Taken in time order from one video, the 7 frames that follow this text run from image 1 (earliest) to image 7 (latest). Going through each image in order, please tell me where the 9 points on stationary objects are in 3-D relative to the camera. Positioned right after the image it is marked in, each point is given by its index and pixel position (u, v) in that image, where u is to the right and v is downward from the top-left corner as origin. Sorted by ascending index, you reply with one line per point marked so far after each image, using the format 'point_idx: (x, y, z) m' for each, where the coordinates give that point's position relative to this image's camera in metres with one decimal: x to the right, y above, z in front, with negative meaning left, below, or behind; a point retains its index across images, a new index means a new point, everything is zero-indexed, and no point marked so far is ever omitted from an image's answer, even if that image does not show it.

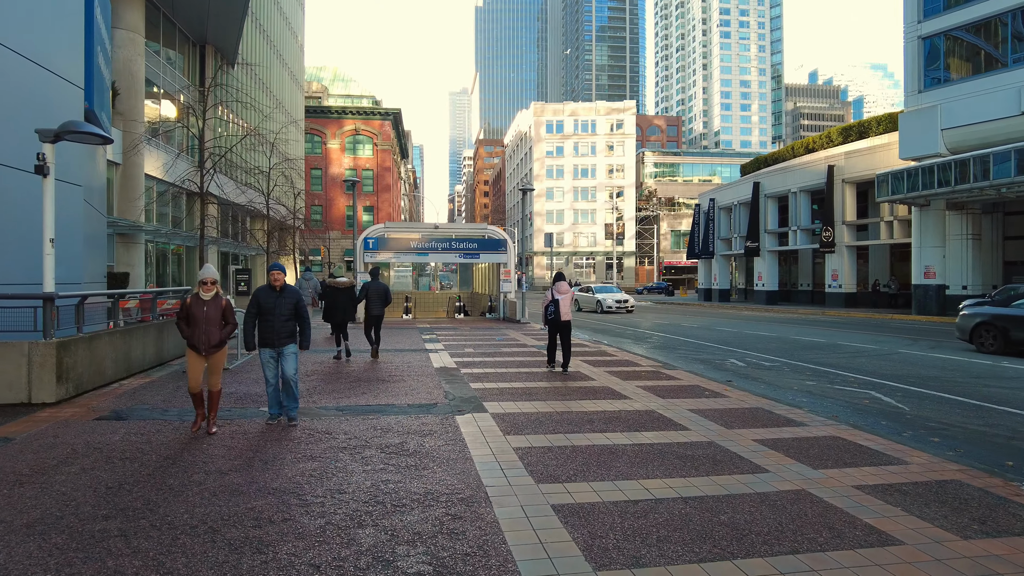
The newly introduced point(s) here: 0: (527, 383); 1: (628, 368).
0: (+0.2, -1.1, +9.1) m
1: (+1.6, -1.2, +10.6) m
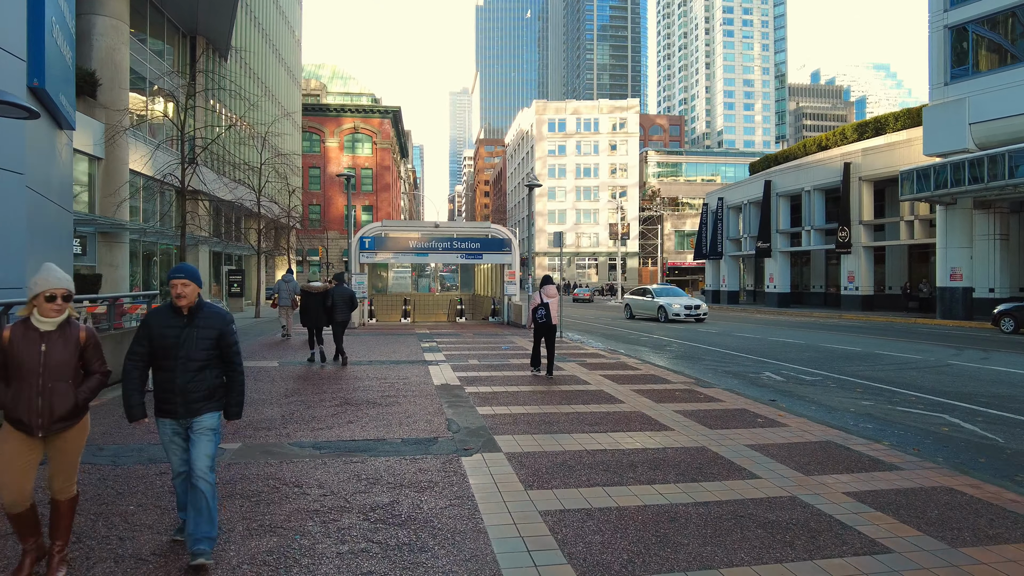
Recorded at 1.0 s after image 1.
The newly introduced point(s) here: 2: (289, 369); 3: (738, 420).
0: (+0.3, -1.2, +7.7) m
1: (+1.8, -1.2, +9.2) m
2: (-3.1, -1.1, +10.8) m
3: (+2.1, -1.3, +7.2) m
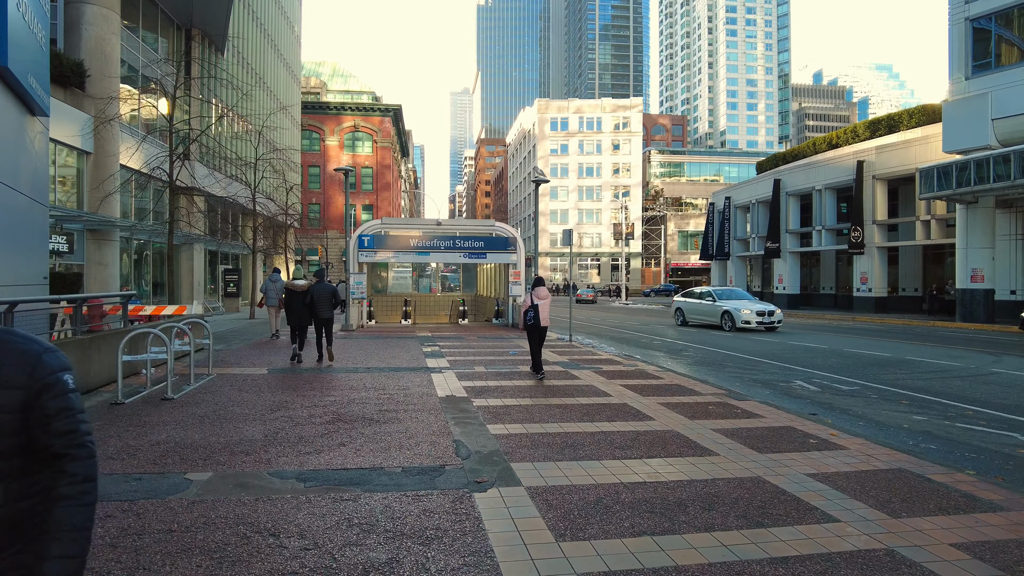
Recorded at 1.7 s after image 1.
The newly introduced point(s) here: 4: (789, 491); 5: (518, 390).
0: (+0.4, -1.2, +6.8) m
1: (+1.9, -1.2, +8.3) m
2: (-3.0, -1.2, +9.8) m
3: (+2.3, -1.3, +6.3) m
4: (+1.7, -1.3, +4.8) m
5: (+0.1, -1.2, +8.9) m
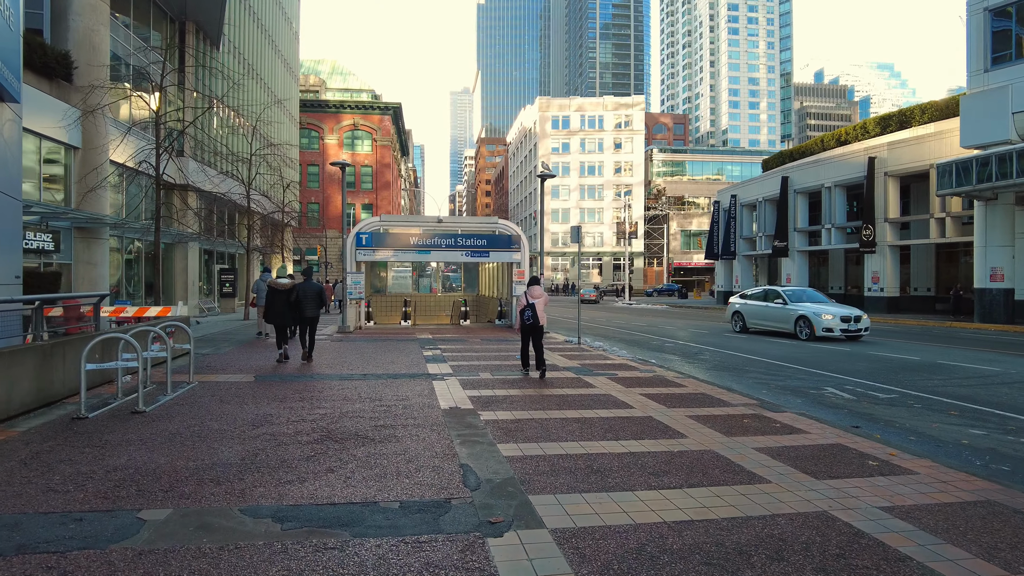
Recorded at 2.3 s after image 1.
0: (+0.6, -1.2, +5.9) m
1: (+2.0, -1.2, +7.4) m
2: (-2.9, -1.2, +9.0) m
3: (+2.4, -1.3, +5.5) m
4: (+1.8, -1.3, +4.0) m
5: (+0.2, -1.2, +8.0) m
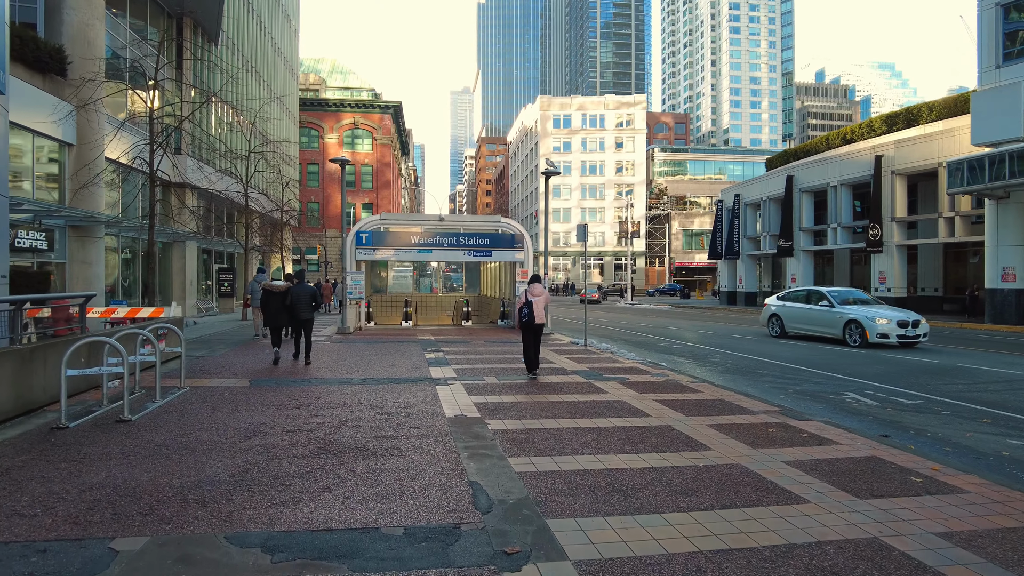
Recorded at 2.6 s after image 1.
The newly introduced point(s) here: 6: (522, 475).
0: (+0.6, -1.2, +5.5) m
1: (+2.1, -1.2, +7.0) m
2: (-2.8, -1.2, +8.6) m
3: (+2.5, -1.3, +5.1) m
4: (+1.9, -1.3, +3.5) m
5: (+0.3, -1.2, +7.6) m
6: (+0.1, -1.2, +4.9) m
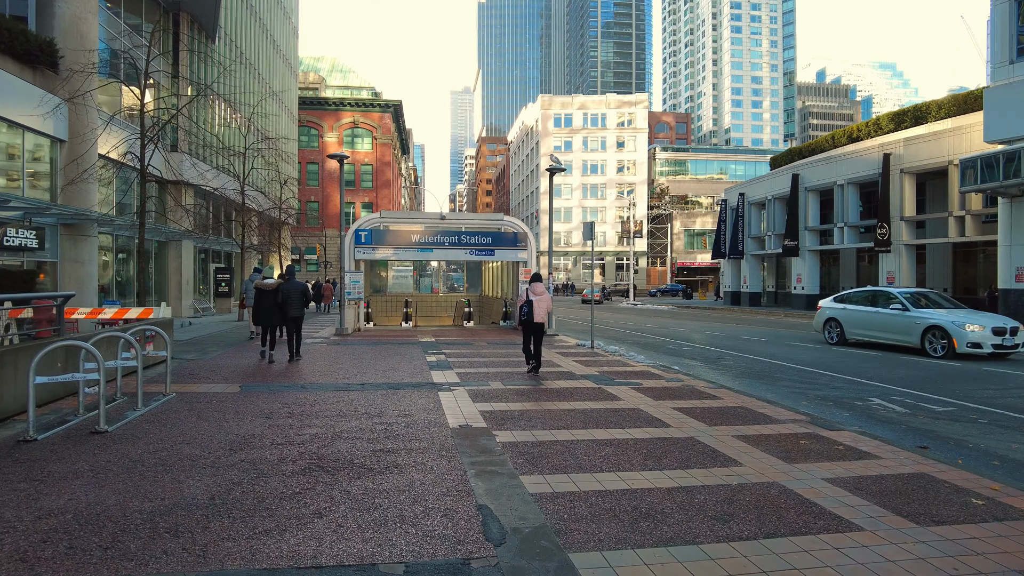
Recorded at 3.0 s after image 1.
0: (+0.7, -1.2, +5.0) m
1: (+2.2, -1.2, +6.5) m
2: (-2.7, -1.2, +8.0) m
3: (+2.5, -1.3, +4.5) m
4: (+2.0, -1.3, +3.0) m
5: (+0.3, -1.2, +7.1) m
6: (+0.1, -1.2, +4.4) m
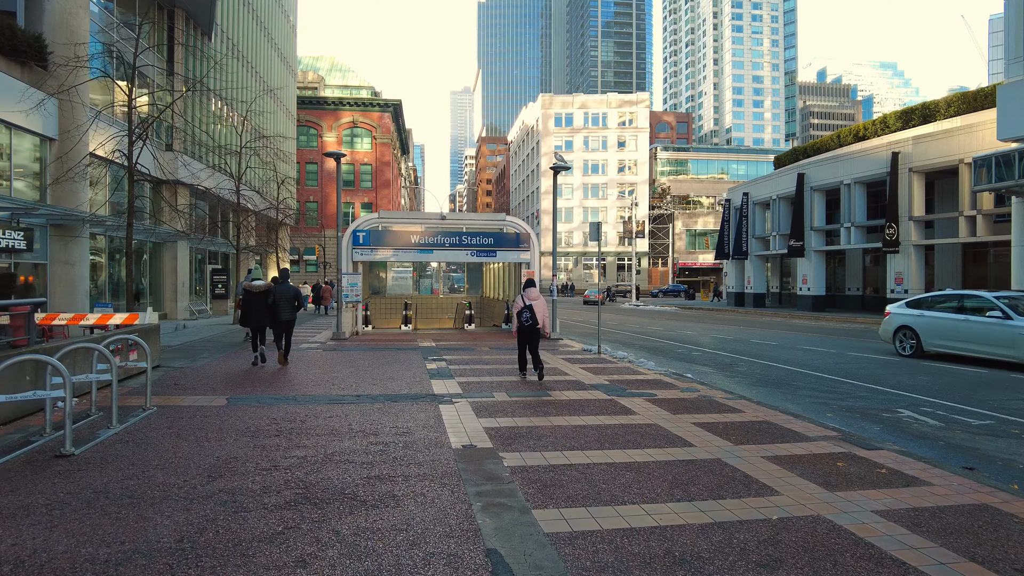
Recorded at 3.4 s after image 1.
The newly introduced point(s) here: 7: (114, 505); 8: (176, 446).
0: (+0.8, -1.3, +4.4) m
1: (+2.3, -1.3, +5.9) m
2: (-2.7, -1.2, +7.5) m
3: (+2.6, -1.3, +4.0) m
4: (+2.1, -1.3, +2.4) m
5: (+0.4, -1.2, +6.5) m
6: (+0.2, -1.3, +3.8) m
7: (-2.2, -1.2, +4.3) m
8: (-2.6, -1.2, +5.8) m
